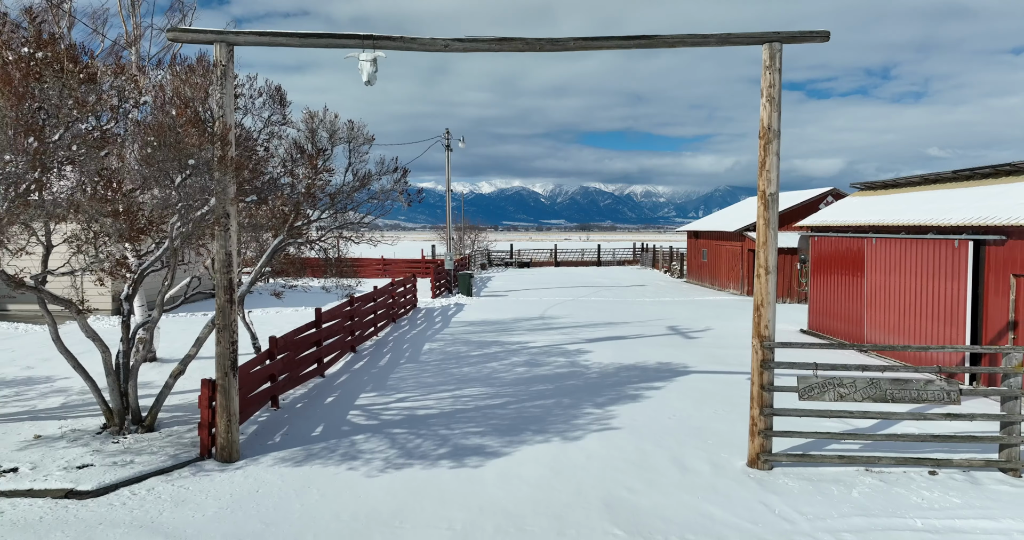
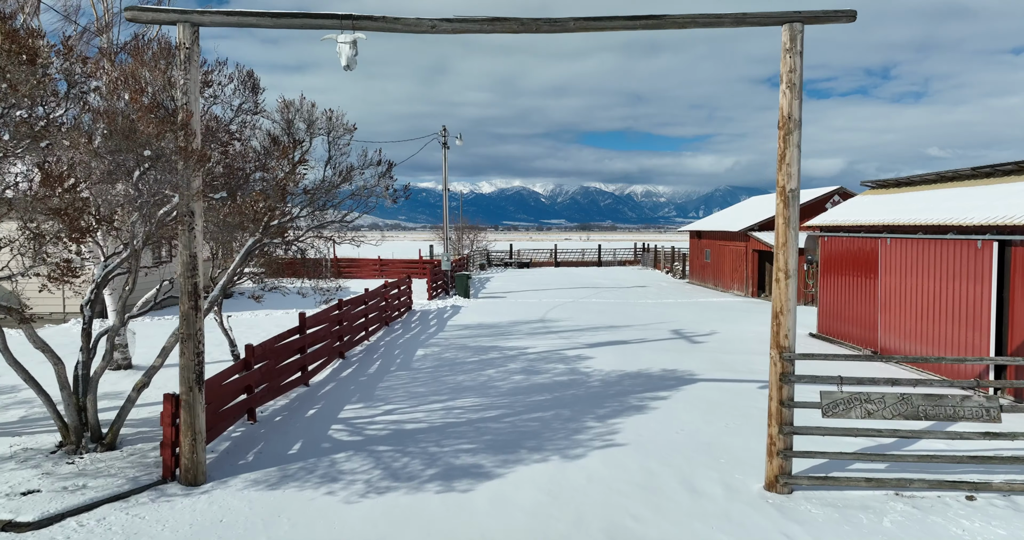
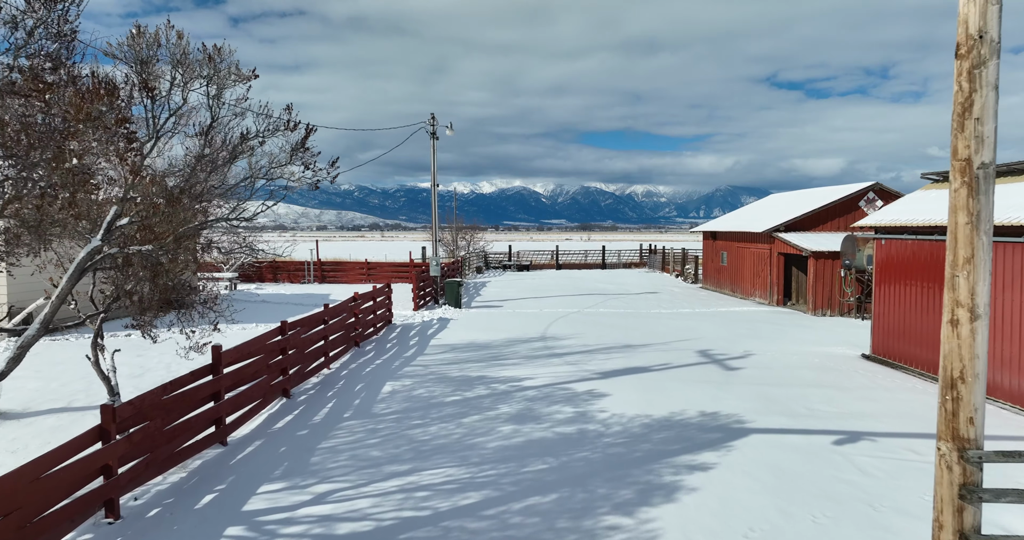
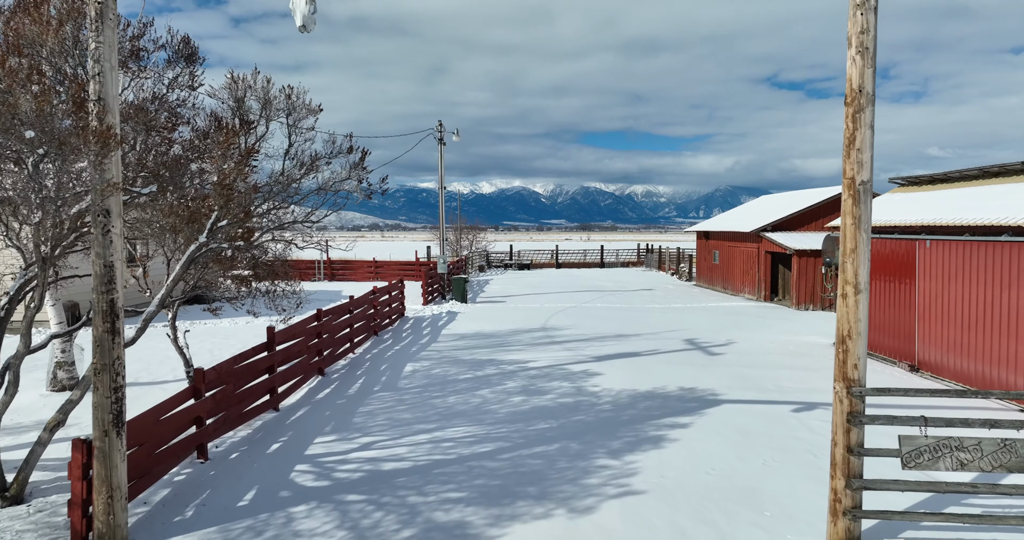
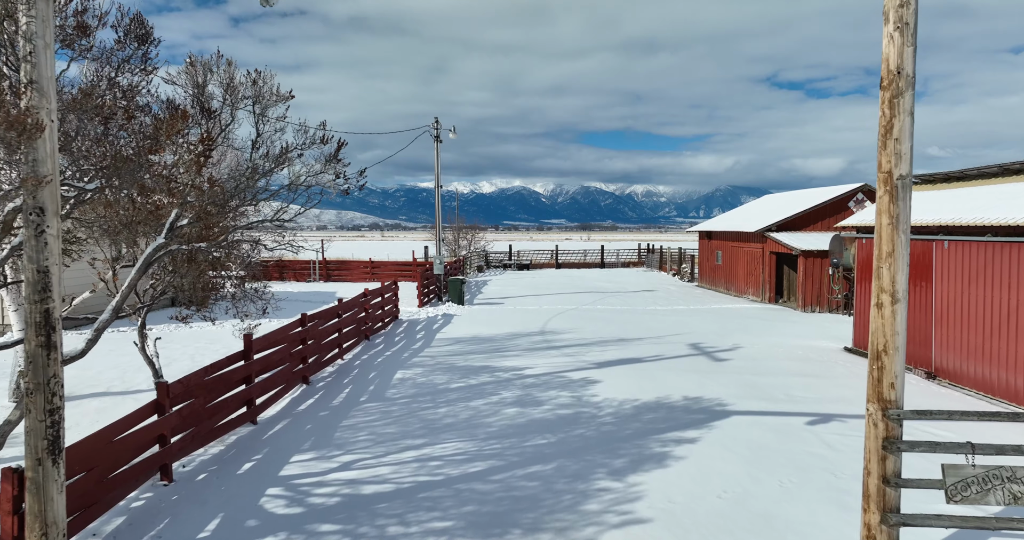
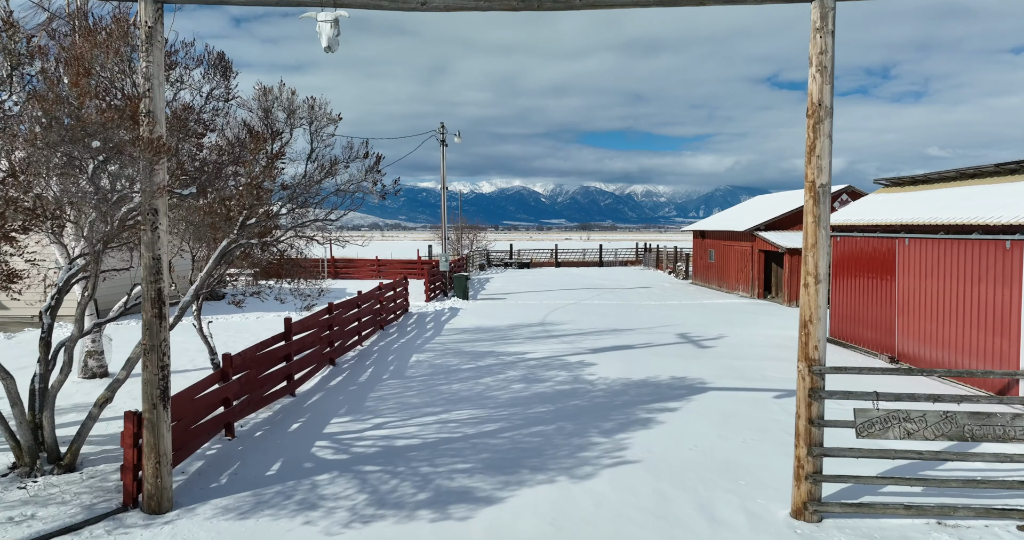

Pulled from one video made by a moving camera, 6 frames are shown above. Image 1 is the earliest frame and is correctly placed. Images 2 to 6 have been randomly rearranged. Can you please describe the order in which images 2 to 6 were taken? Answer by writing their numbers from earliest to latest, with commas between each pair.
2, 6, 4, 5, 3
